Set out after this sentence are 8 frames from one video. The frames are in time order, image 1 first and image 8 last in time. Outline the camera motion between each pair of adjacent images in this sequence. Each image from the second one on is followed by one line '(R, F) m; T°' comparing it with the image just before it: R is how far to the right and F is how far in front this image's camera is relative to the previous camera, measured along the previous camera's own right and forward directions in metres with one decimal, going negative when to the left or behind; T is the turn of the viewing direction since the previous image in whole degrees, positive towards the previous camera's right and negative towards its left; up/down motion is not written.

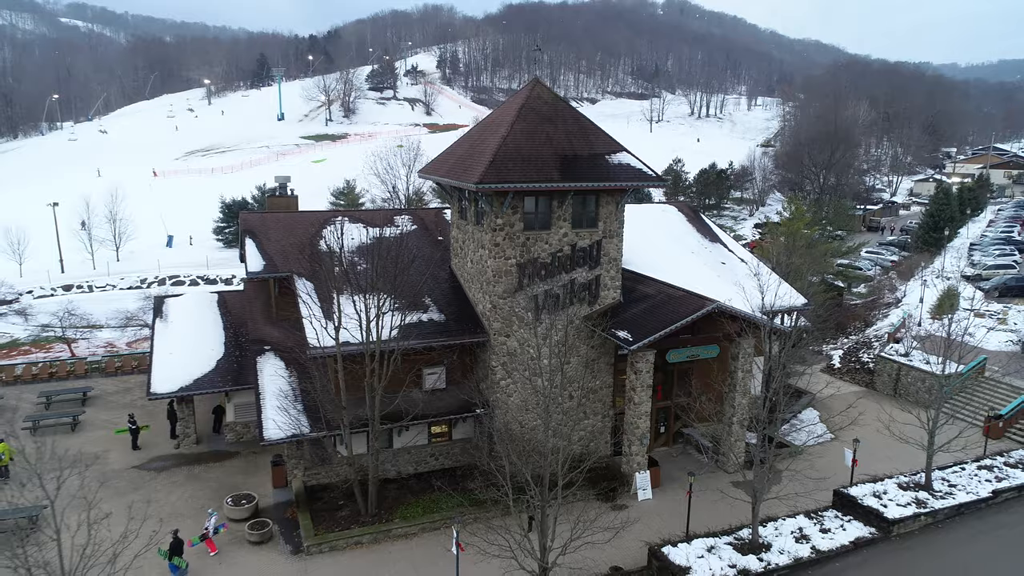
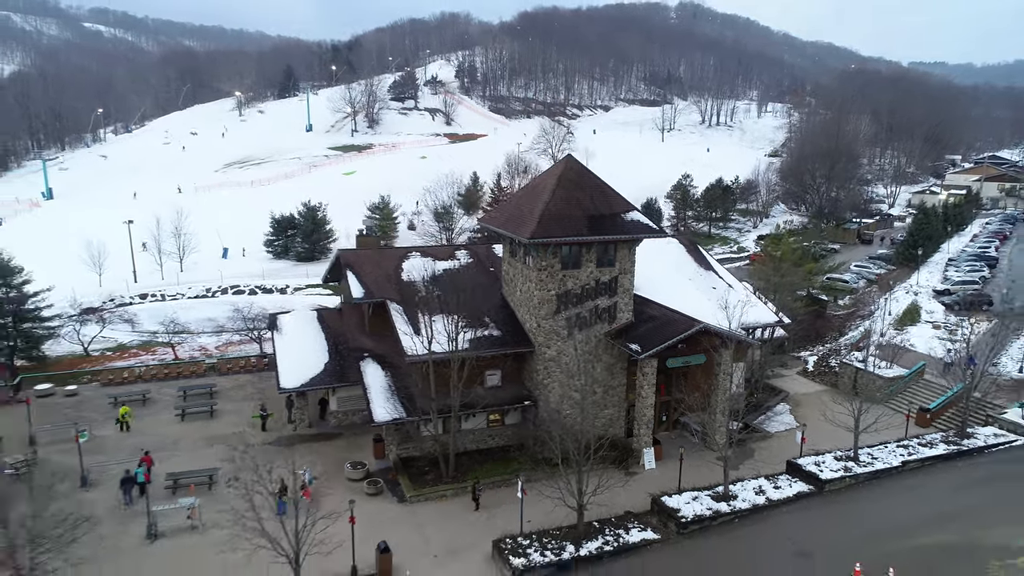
(-0.7, -4.6) m; -1°
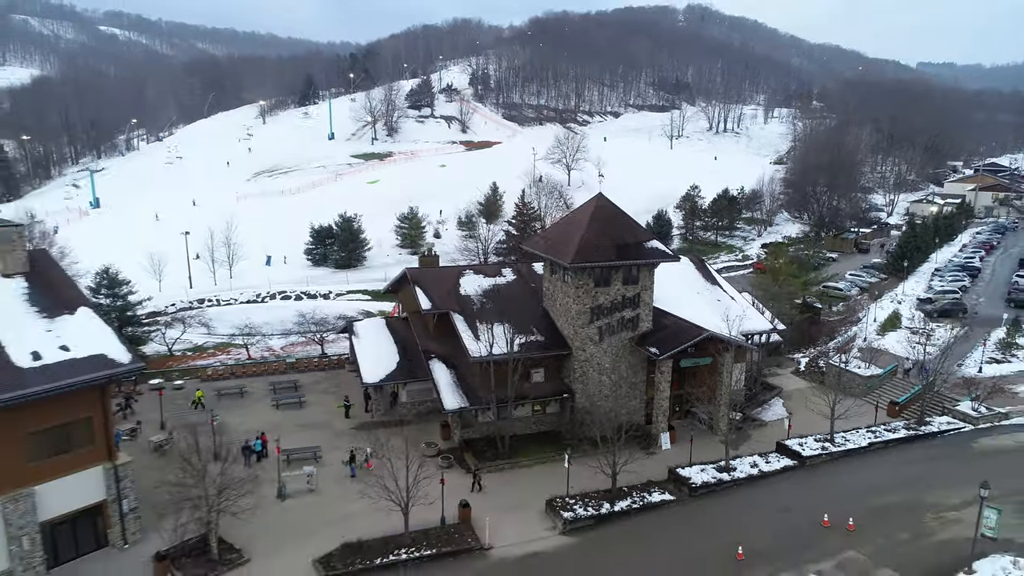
(-1.1, -4.1) m; -1°
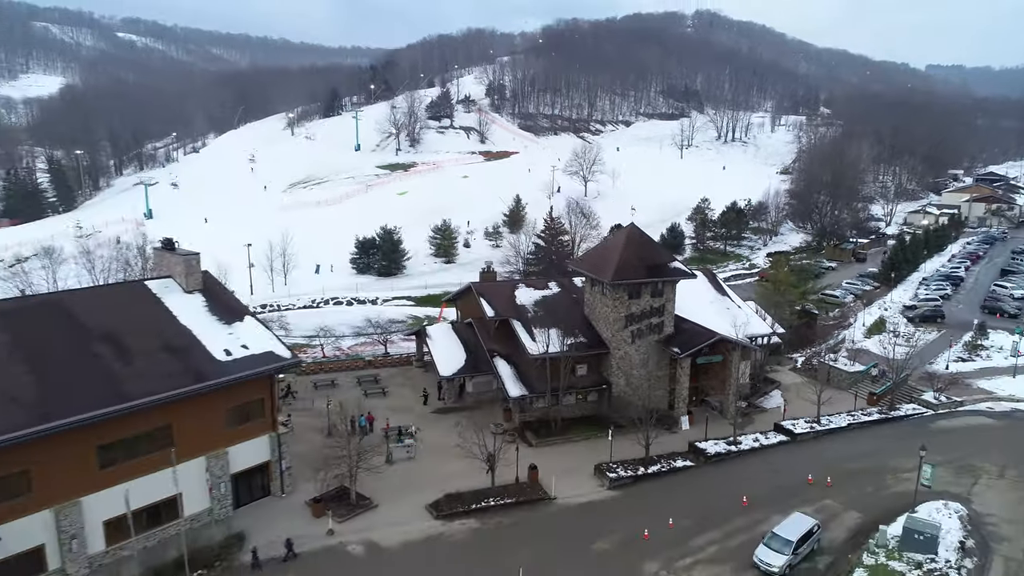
(-1.6, -5.3) m; -1°
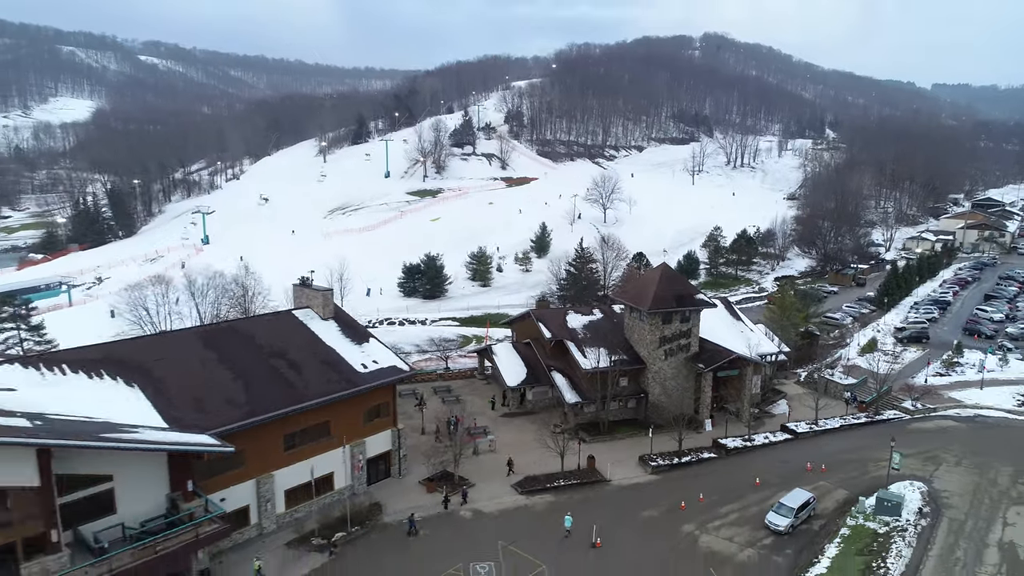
(-2.2, -6.5) m; -1°
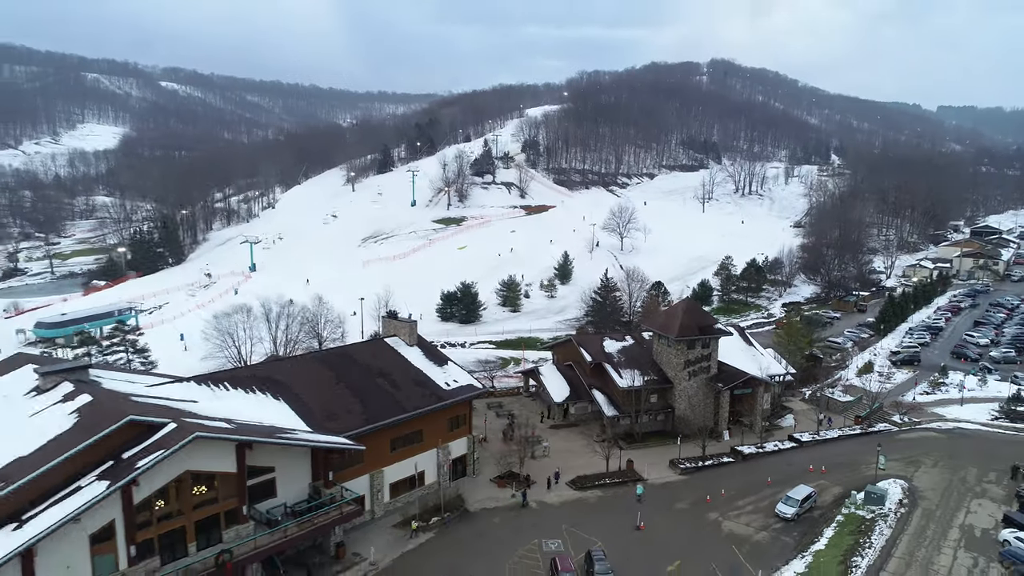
(-2.2, -6.2) m; -1°
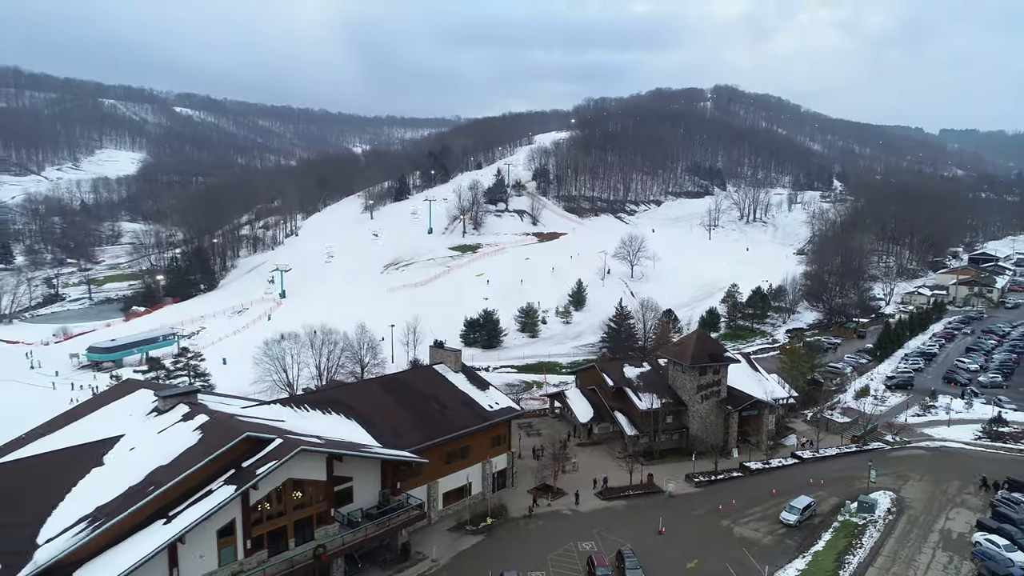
(-1.6, -4.7) m; 0°
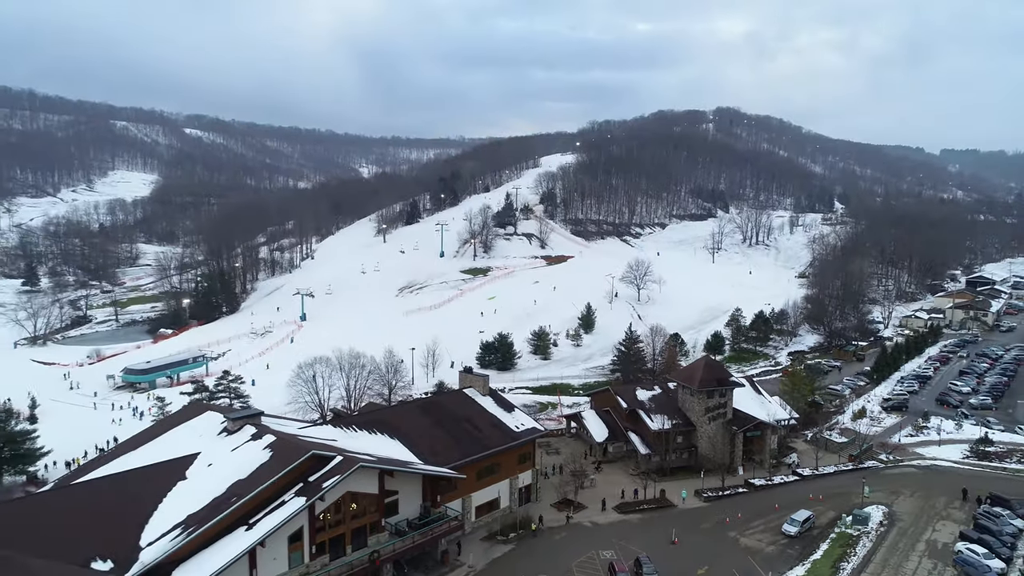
(-1.3, -3.8) m; 0°
